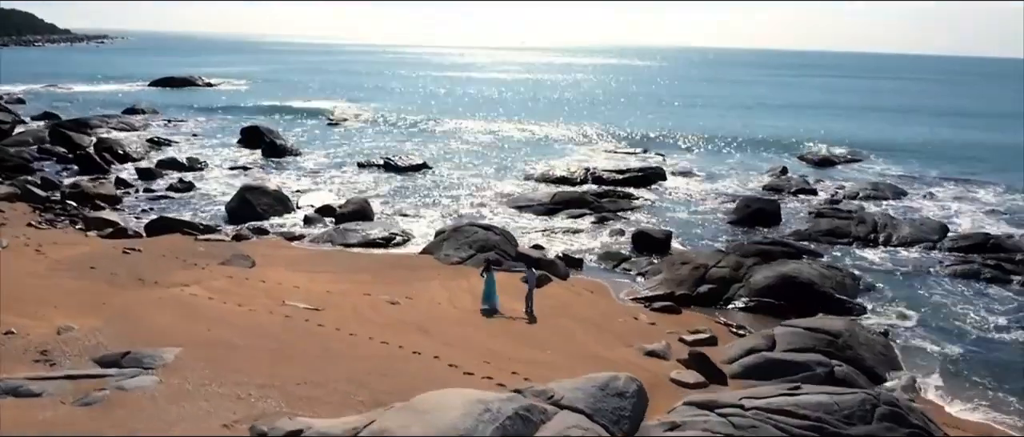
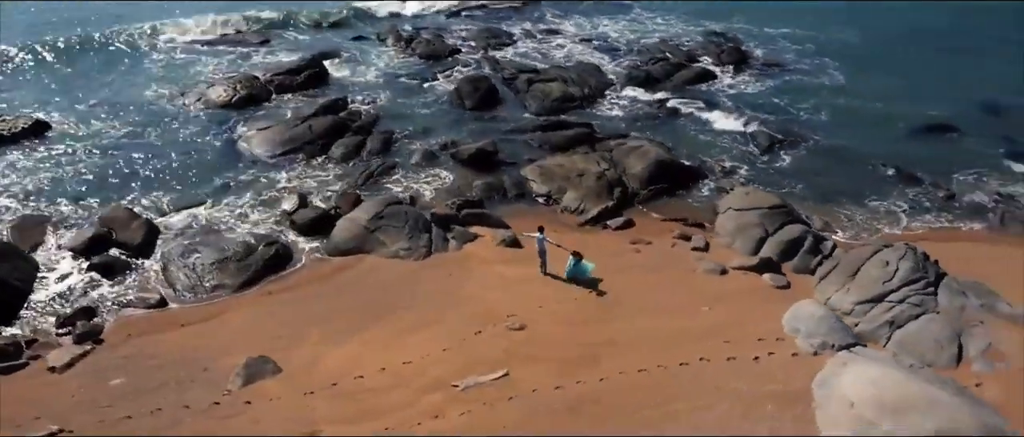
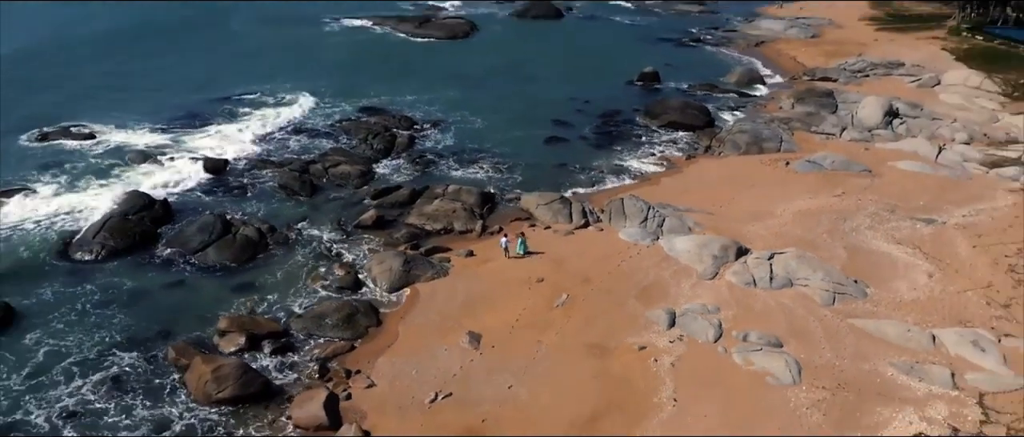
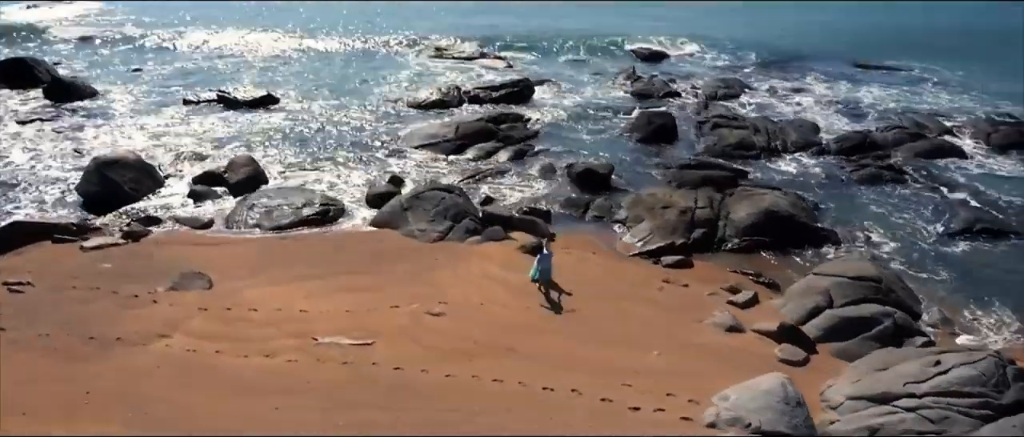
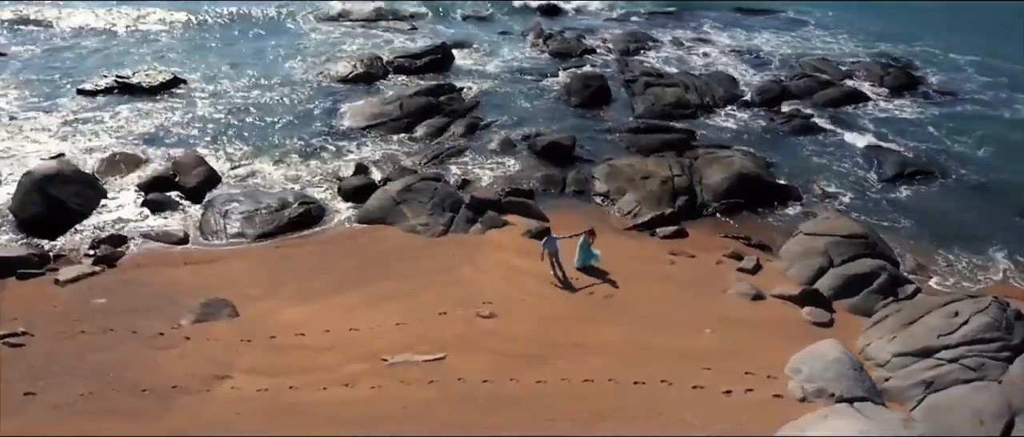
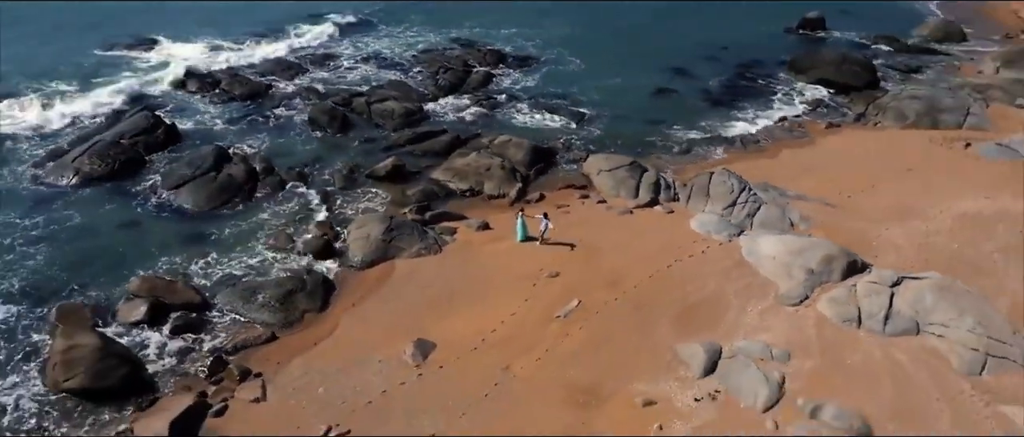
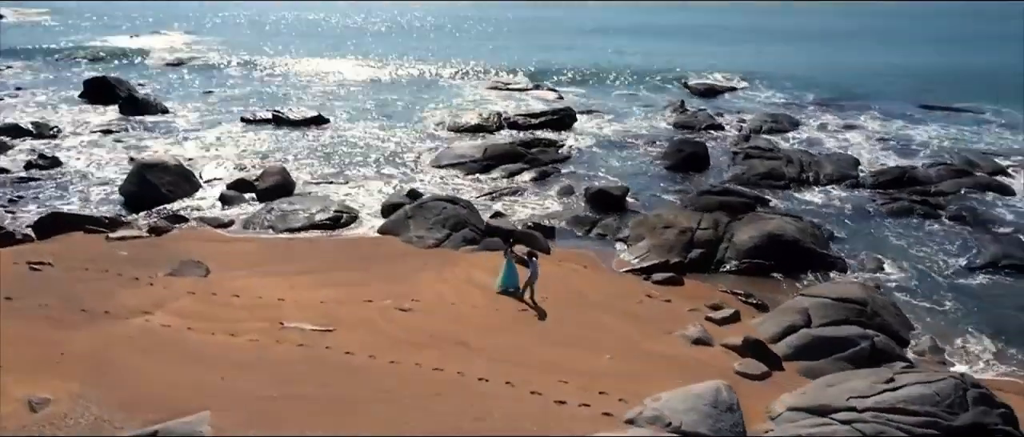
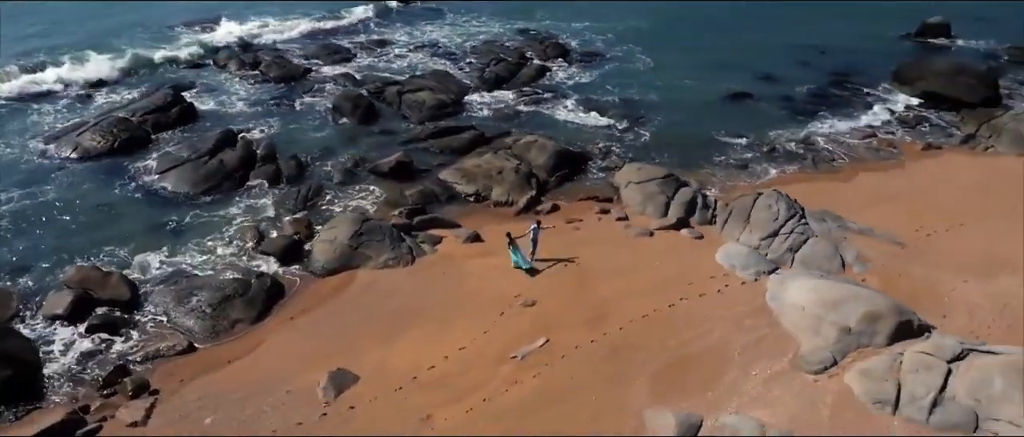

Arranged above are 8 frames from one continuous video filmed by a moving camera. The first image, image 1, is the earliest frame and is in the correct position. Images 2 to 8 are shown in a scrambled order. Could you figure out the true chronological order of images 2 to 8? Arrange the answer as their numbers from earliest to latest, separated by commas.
7, 4, 5, 2, 8, 6, 3
